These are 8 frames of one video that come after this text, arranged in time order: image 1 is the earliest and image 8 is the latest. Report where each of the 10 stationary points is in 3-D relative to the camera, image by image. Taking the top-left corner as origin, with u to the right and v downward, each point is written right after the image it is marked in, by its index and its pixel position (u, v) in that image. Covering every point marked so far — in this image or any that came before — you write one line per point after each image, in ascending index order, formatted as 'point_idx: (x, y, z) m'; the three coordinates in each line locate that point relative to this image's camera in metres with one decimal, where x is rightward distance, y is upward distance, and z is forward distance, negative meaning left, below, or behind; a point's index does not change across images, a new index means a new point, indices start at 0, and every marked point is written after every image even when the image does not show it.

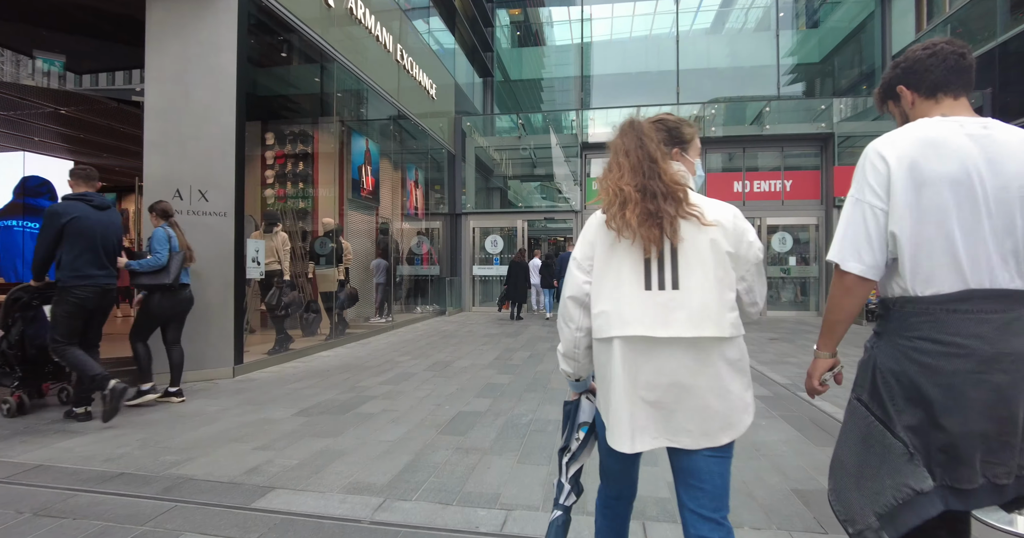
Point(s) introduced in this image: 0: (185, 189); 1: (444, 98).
0: (-3.5, +0.8, +4.9) m
1: (-2.0, +4.9, +13.2) m
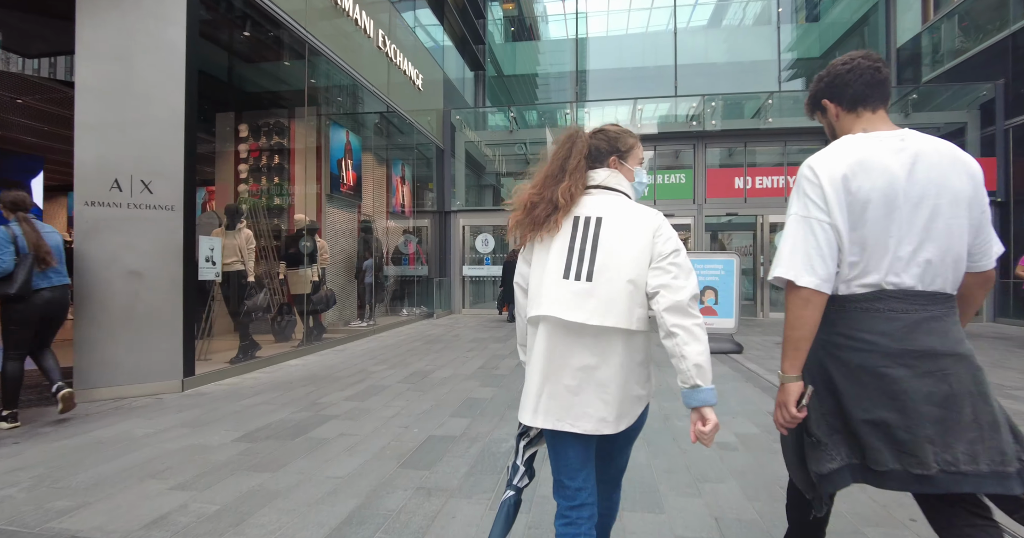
0: (-3.6, +0.8, +4.4) m
1: (-2.2, +4.9, +12.7) m
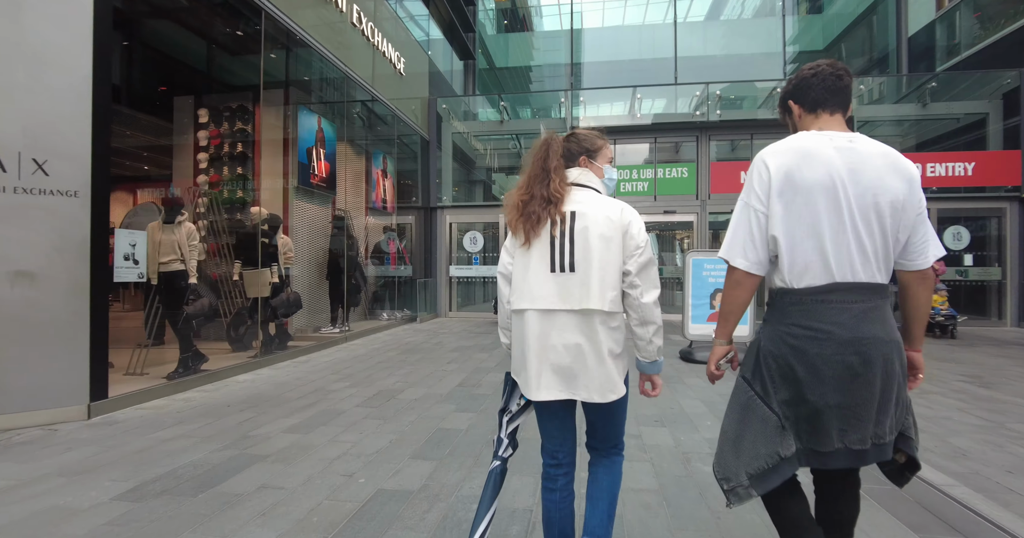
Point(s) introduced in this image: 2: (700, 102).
0: (-3.8, +0.8, +3.5) m
1: (-2.4, +4.9, +11.8) m
2: (+4.6, +4.2, +11.5) m
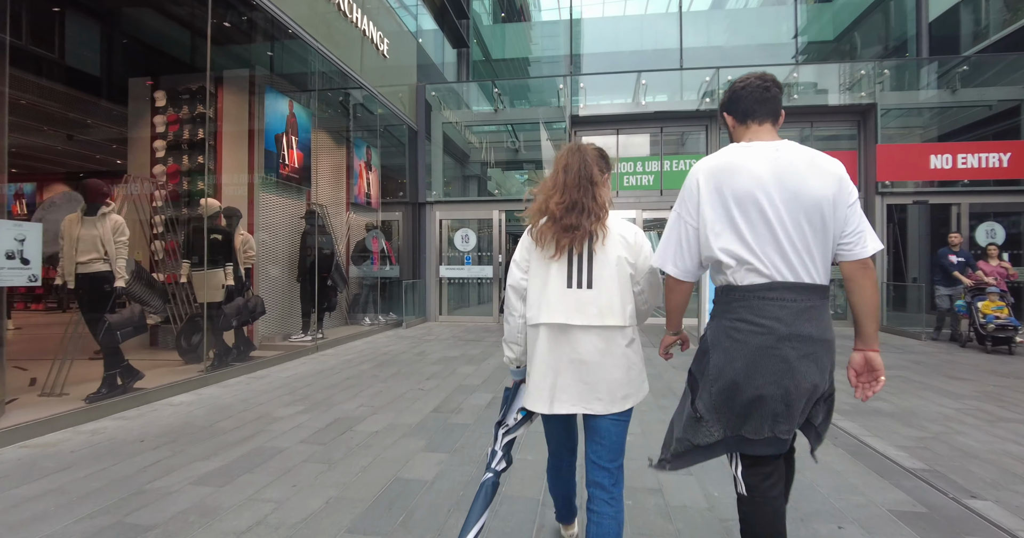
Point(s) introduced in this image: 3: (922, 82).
0: (-3.9, +0.8, +2.7) m
1: (-2.5, +4.9, +11.0) m
2: (+4.5, +4.2, +10.6) m
3: (+8.6, +3.9, +9.8) m
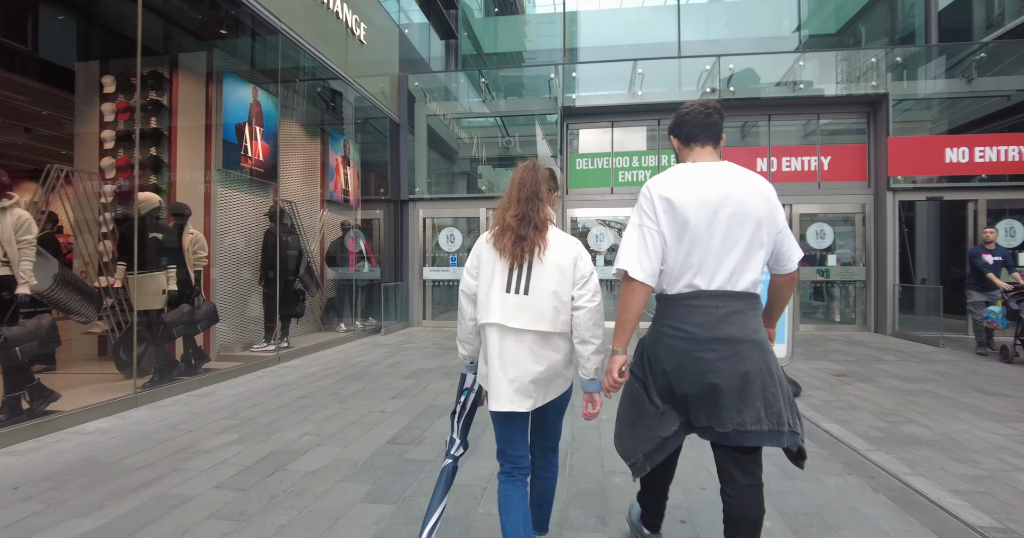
0: (-4.1, +0.8, +2.0) m
1: (-2.8, +4.8, +10.4) m
2: (+4.2, +4.2, +10.0) m
3: (+8.4, +3.9, +9.2) m
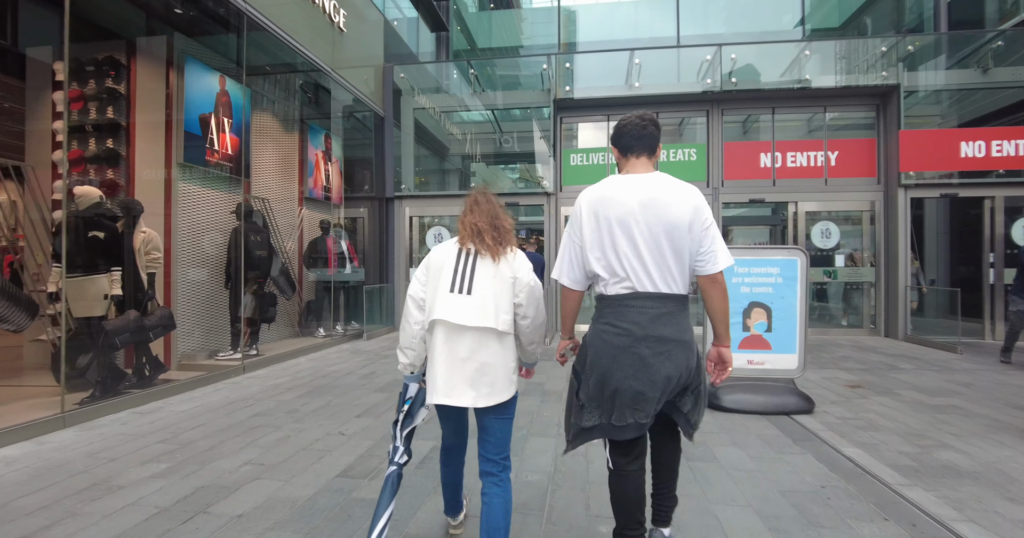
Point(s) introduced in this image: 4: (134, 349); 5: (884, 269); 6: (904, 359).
0: (-4.3, +0.8, +1.5) m
1: (-3.0, +4.8, +9.9) m
2: (+4.1, +4.1, +9.6) m
3: (+8.2, +3.9, +8.7) m
4: (-4.0, -0.8, +4.9) m
5: (+7.3, 0.0, +9.1) m
6: (+5.4, -1.2, +6.5) m
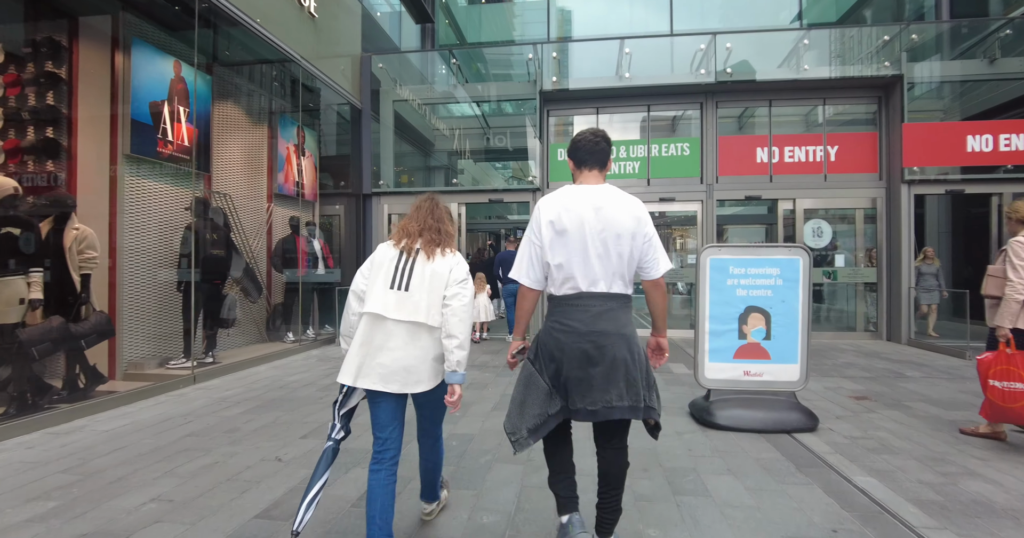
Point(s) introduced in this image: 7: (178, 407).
0: (-4.5, +0.8, +1.0) m
1: (-3.3, +4.8, +9.4) m
2: (+3.8, +4.1, +9.1) m
3: (+7.9, +3.9, +8.3) m
4: (-4.2, -0.8, +4.4) m
5: (+7.0, 0.0, +8.7) m
6: (+5.2, -1.3, +6.1) m
7: (-3.2, -1.3, +4.4) m
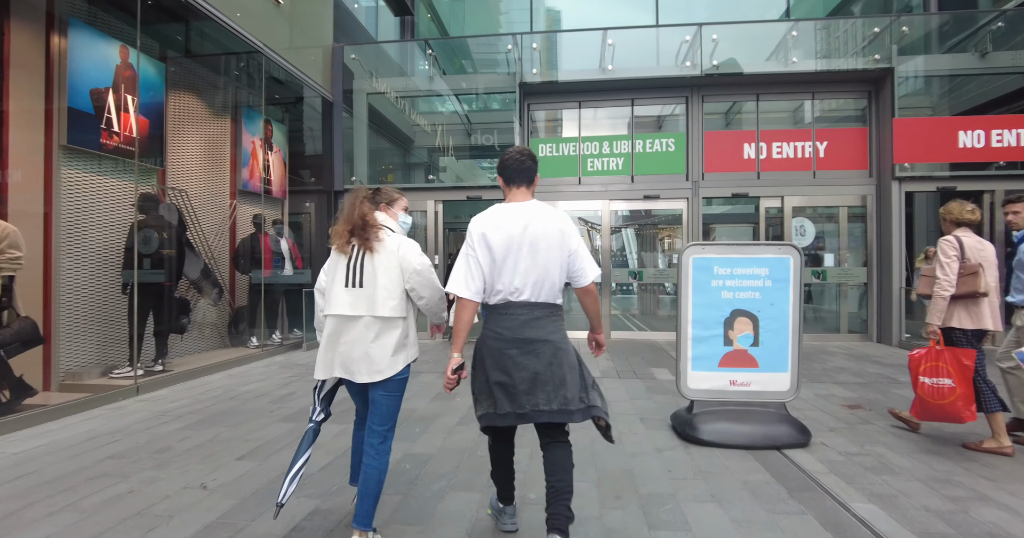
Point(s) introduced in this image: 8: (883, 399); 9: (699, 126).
0: (-4.7, +0.8, +0.6) m
1: (-3.7, +4.8, +9.0) m
2: (+3.4, +4.1, +8.8) m
3: (+7.5, +3.9, +8.1) m
4: (-4.5, -0.8, +4.0) m
5: (+6.6, 0.0, +8.5) m
6: (+4.9, -1.3, +5.8) m
7: (-3.4, -1.3, +4.0) m
8: (+3.7, -1.3, +4.6) m
9: (+3.7, +2.8, +9.2) m
